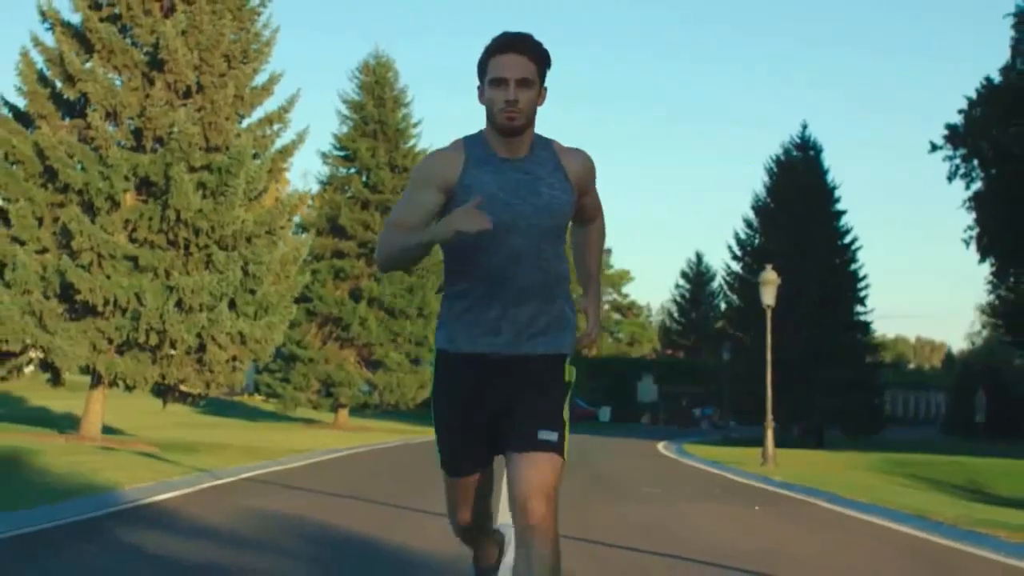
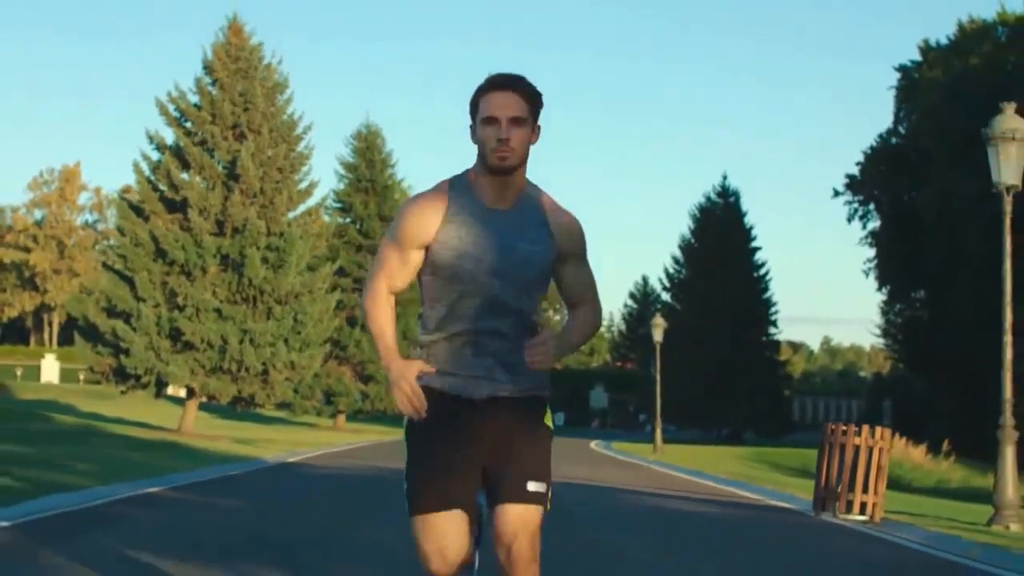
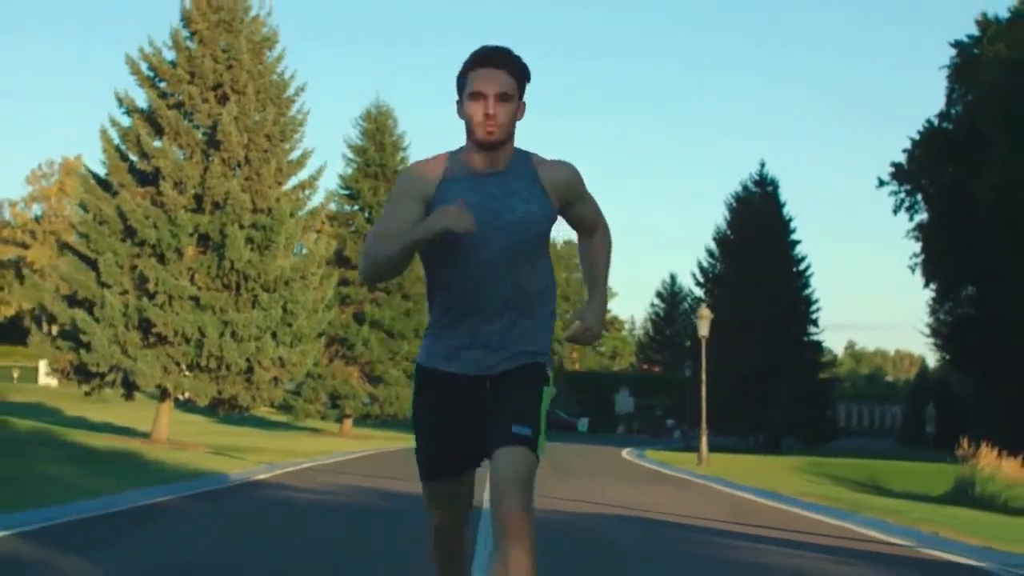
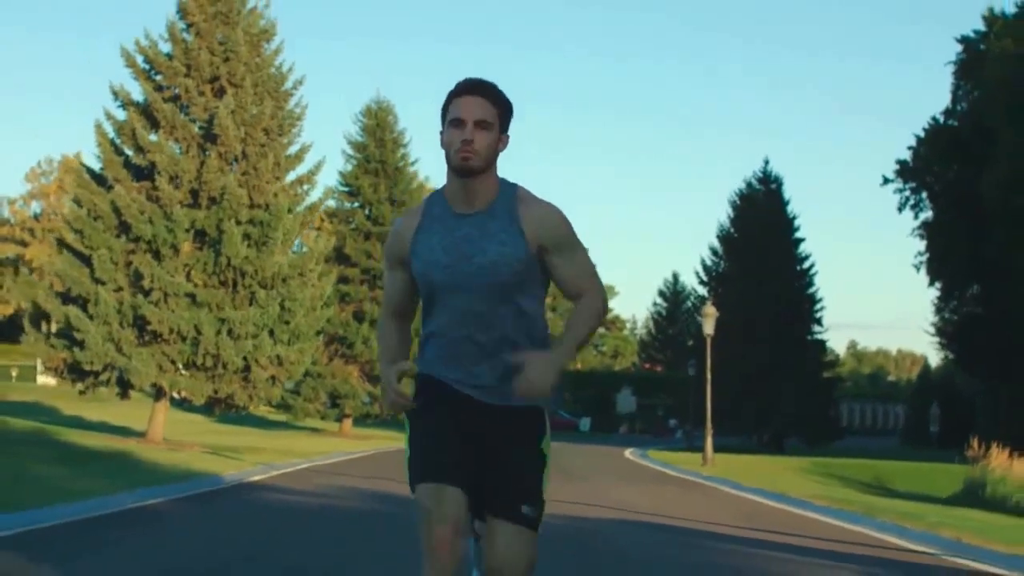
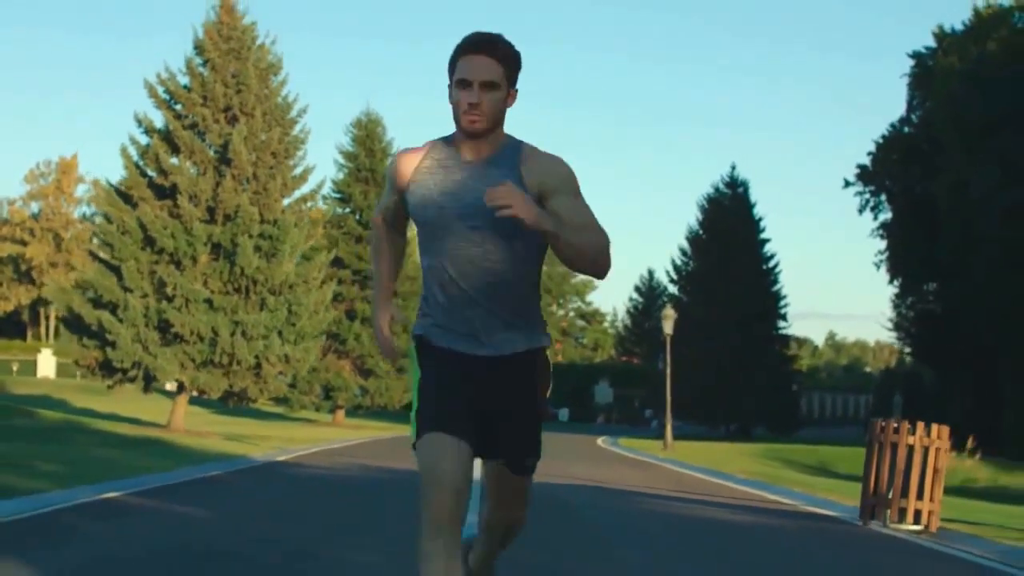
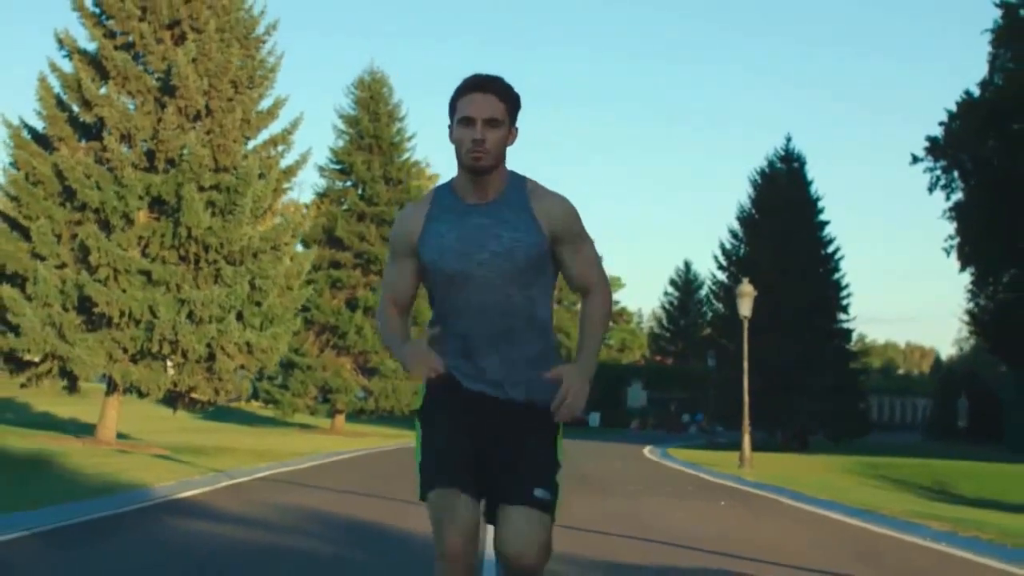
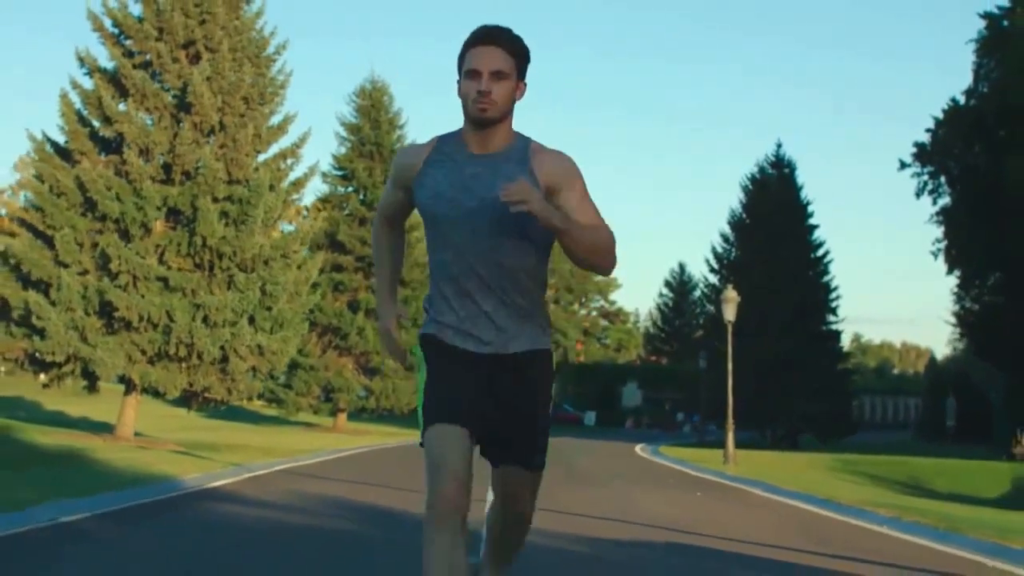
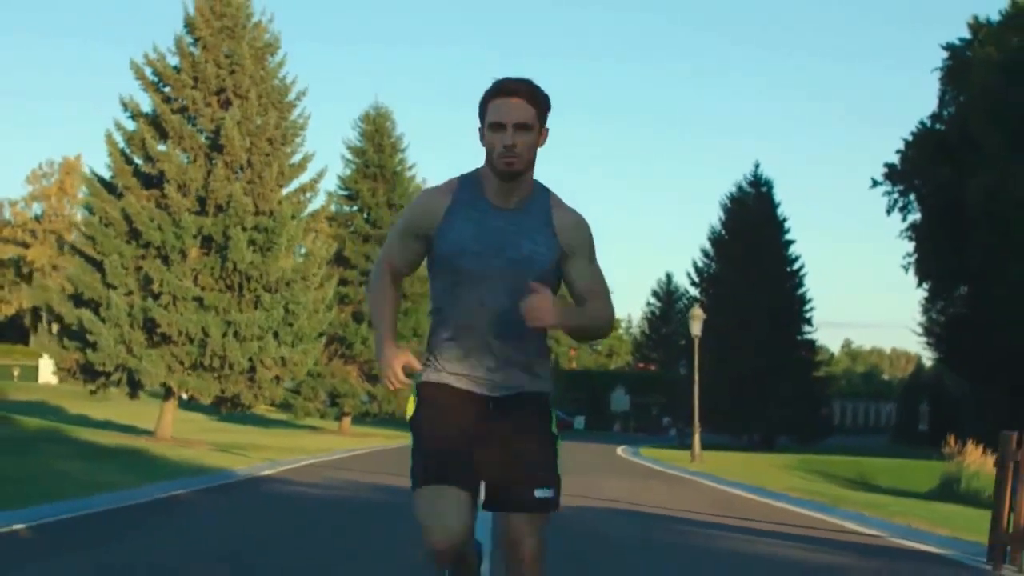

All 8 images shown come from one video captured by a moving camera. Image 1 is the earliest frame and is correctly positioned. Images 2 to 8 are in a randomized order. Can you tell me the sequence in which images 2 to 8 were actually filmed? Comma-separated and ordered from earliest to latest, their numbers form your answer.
6, 7, 4, 3, 8, 5, 2
